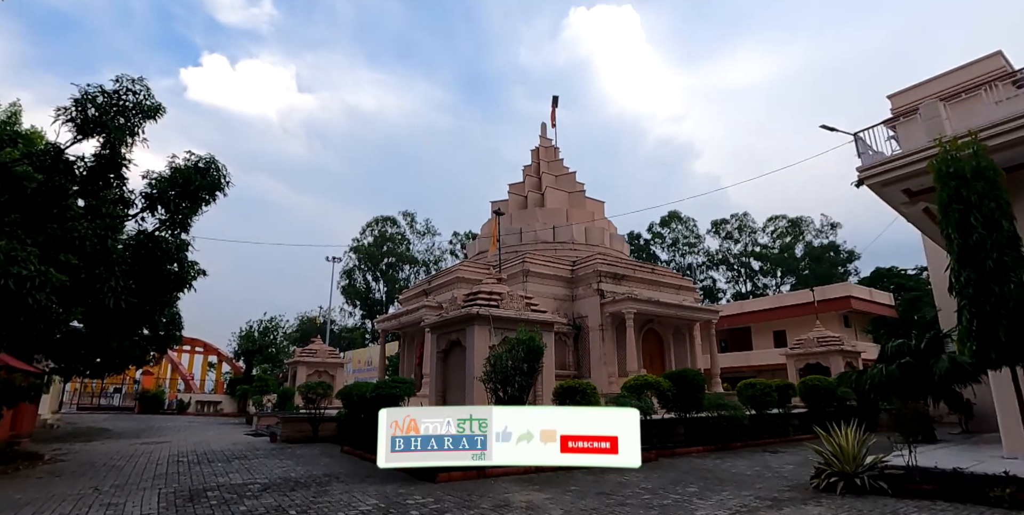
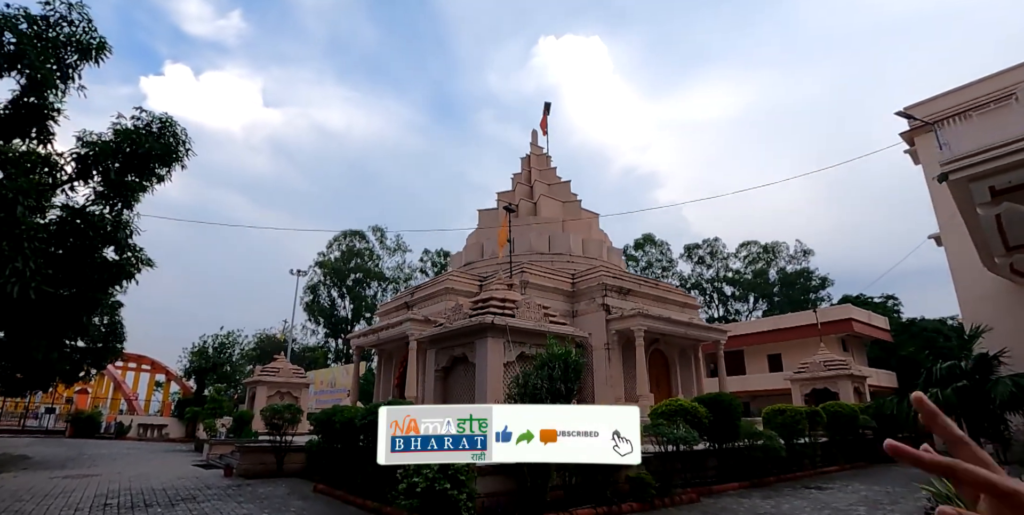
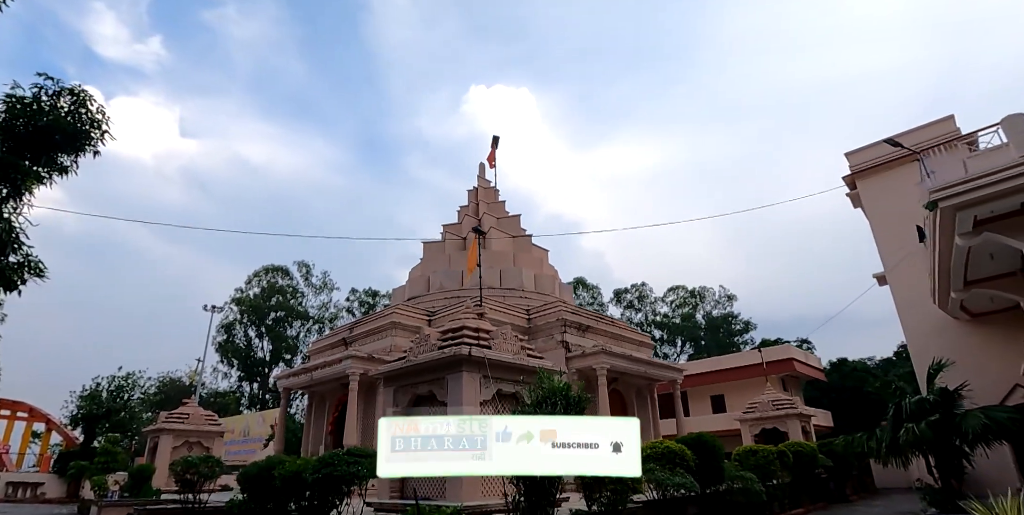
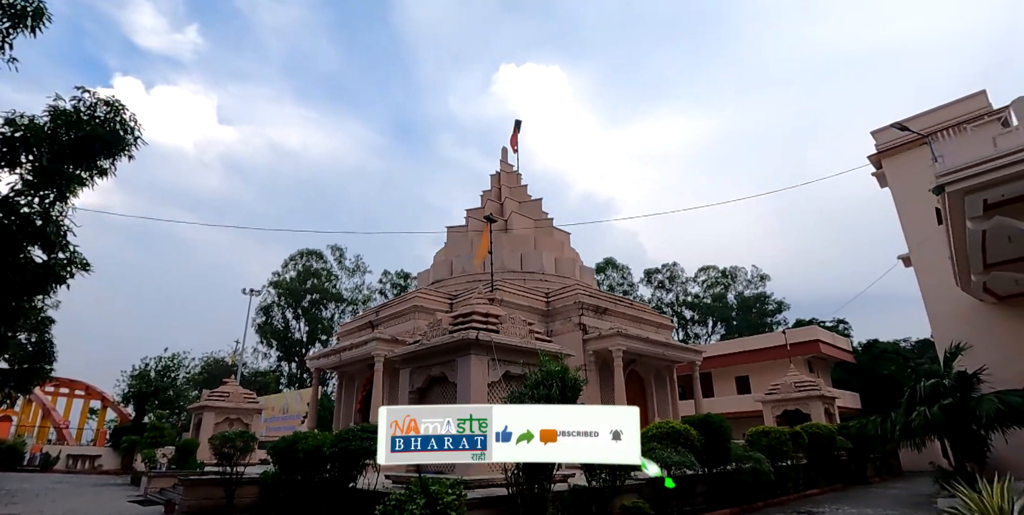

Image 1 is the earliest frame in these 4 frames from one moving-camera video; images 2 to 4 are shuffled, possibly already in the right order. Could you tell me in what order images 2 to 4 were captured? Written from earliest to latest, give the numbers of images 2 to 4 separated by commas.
2, 4, 3
